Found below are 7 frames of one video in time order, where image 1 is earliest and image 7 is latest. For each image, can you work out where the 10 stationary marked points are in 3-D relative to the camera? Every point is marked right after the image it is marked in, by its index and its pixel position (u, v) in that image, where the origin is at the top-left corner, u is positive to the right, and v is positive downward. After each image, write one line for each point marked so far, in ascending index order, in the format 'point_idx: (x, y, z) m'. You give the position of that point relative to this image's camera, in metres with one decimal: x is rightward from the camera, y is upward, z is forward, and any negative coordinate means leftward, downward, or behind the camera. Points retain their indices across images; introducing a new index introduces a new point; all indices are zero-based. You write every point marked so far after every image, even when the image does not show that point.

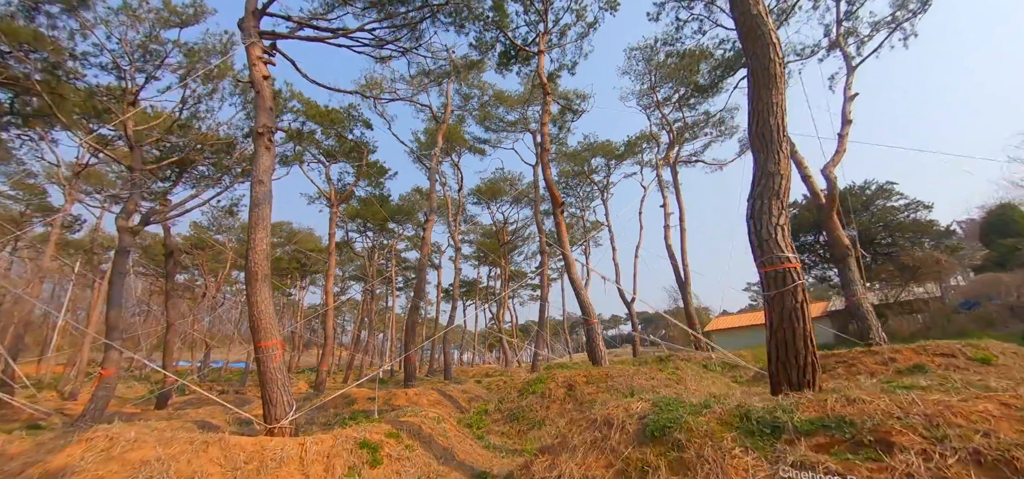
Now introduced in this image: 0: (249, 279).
0: (-2.1, -0.3, +3.2) m
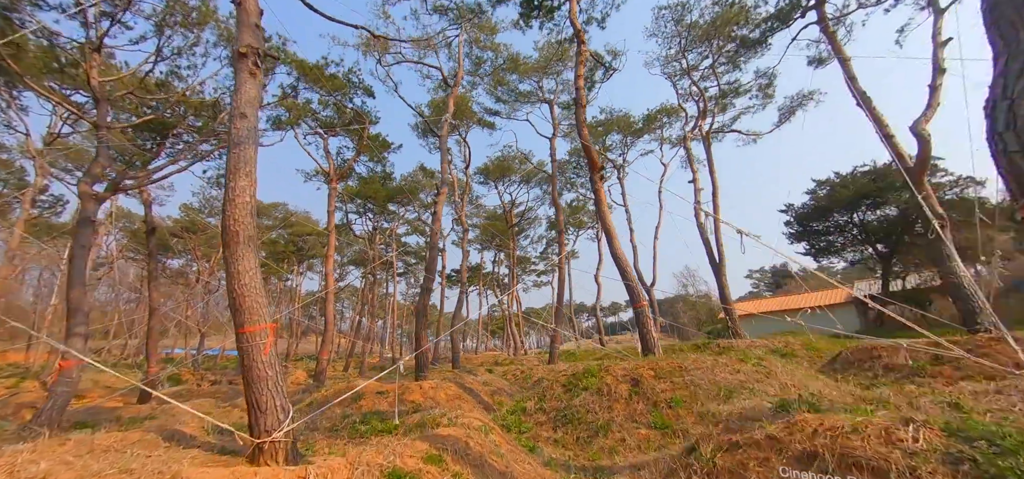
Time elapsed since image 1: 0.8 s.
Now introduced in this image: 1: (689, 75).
0: (-1.6, 0.0, +2.3) m
1: (+4.5, +4.2, +10.4) m
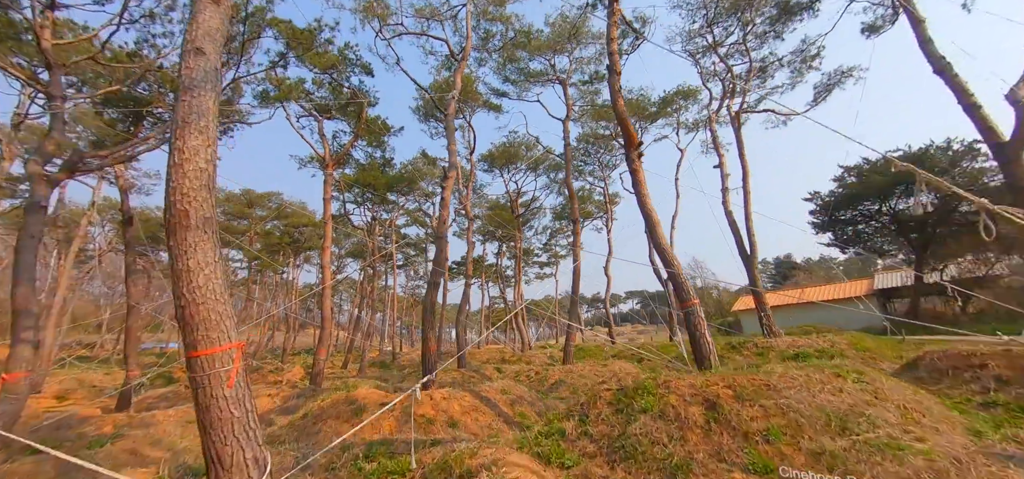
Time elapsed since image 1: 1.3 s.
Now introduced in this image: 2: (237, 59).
0: (-1.4, +0.1, +1.6) m
1: (+4.7, +4.5, +9.6) m
2: (-3.8, +2.5, +5.6) m
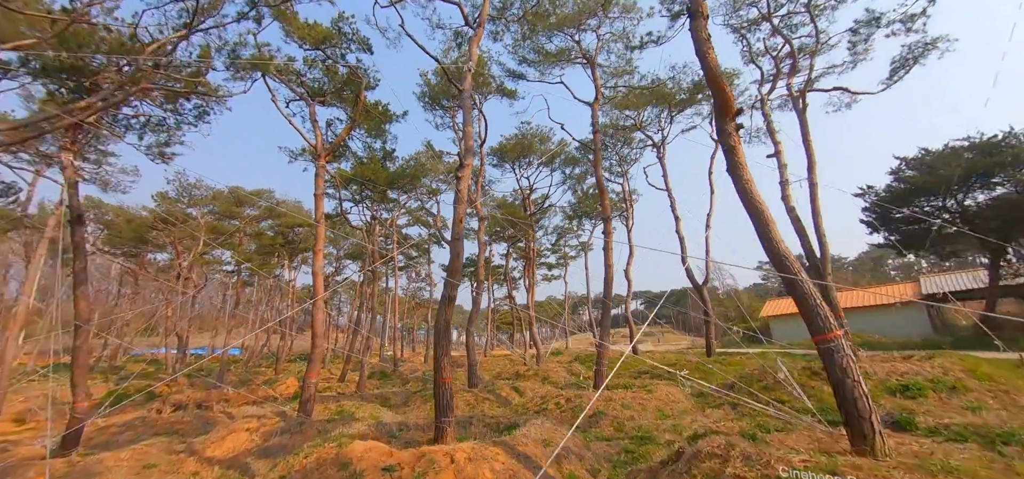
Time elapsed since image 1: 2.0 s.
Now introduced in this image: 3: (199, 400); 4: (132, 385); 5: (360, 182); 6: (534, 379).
0: (-1.0, 0.0, +0.4) m
1: (+5.1, +4.4, +8.4) m
2: (-3.4, +2.4, +4.4) m
3: (-8.6, -4.5, +11.3) m
4: (-12.7, -4.9, +13.6) m
5: (-4.8, +1.8, +12.8) m
6: (+0.5, -3.3, +9.6) m
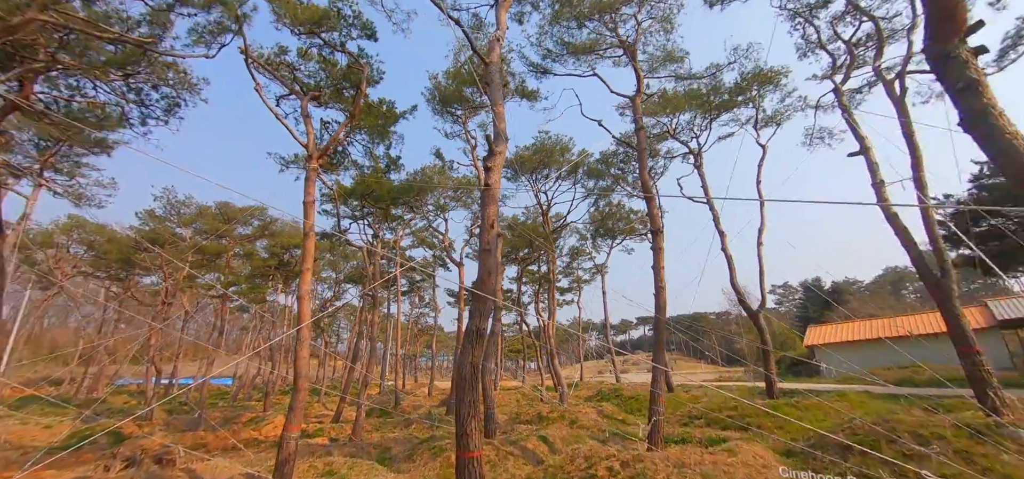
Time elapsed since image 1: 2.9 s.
0: (-0.5, +0.2, -0.9) m
1: (+5.6, +4.1, +7.3) m
2: (-2.9, +2.4, +3.2) m
3: (-8.2, -4.9, +9.7) m
4: (-12.2, -5.5, +12.0) m
5: (-4.3, +1.2, +11.6) m
6: (+1.0, -3.7, +8.1) m
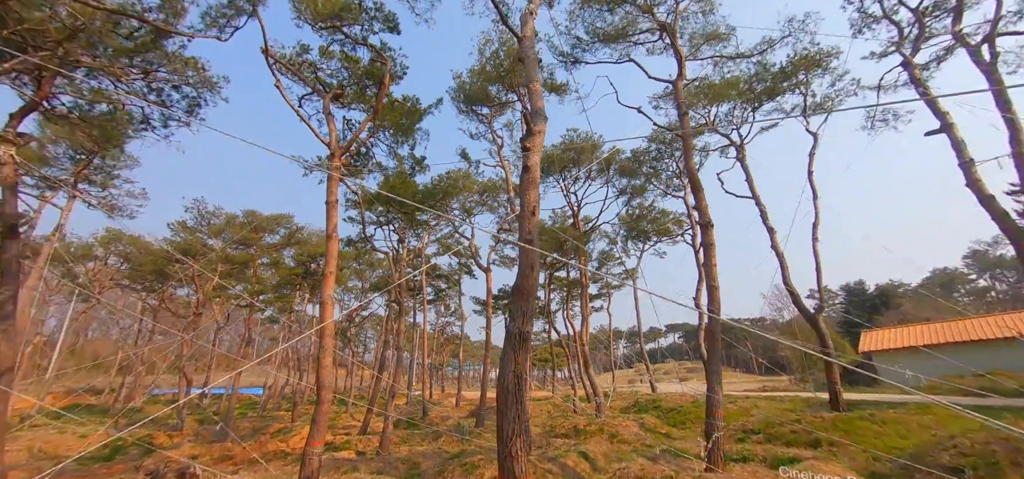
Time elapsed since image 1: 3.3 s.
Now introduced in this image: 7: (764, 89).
0: (-0.4, +0.4, -1.4) m
1: (+6.1, +4.3, +6.6) m
2: (-2.7, +2.4, +2.9) m
3: (-7.4, -5.1, +9.5) m
4: (-11.3, -5.8, +12.1) m
5: (-3.6, +1.1, +11.4) m
6: (+1.7, -3.6, +7.4) m
7: (+6.0, +3.6, +9.5) m
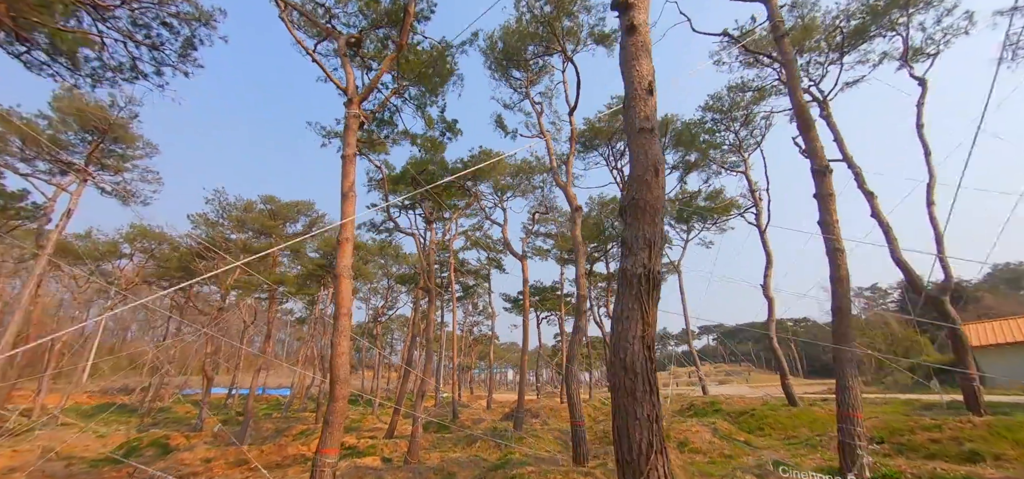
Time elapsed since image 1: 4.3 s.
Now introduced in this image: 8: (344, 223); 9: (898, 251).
0: (-0.2, +0.9, -2.5) m
1: (+6.7, +4.9, +5.1) m
2: (-2.2, +2.9, +1.9) m
3: (-6.4, -4.8, +8.7) m
4: (-10.2, -5.5, +11.5) m
5: (-2.6, +1.5, +10.4) m
6: (+2.5, -3.1, +6.1) m
7: (+6.8, +4.1, +8.0) m
8: (-1.9, +0.2, +4.8) m
9: (+6.4, -0.2, +6.8) m
